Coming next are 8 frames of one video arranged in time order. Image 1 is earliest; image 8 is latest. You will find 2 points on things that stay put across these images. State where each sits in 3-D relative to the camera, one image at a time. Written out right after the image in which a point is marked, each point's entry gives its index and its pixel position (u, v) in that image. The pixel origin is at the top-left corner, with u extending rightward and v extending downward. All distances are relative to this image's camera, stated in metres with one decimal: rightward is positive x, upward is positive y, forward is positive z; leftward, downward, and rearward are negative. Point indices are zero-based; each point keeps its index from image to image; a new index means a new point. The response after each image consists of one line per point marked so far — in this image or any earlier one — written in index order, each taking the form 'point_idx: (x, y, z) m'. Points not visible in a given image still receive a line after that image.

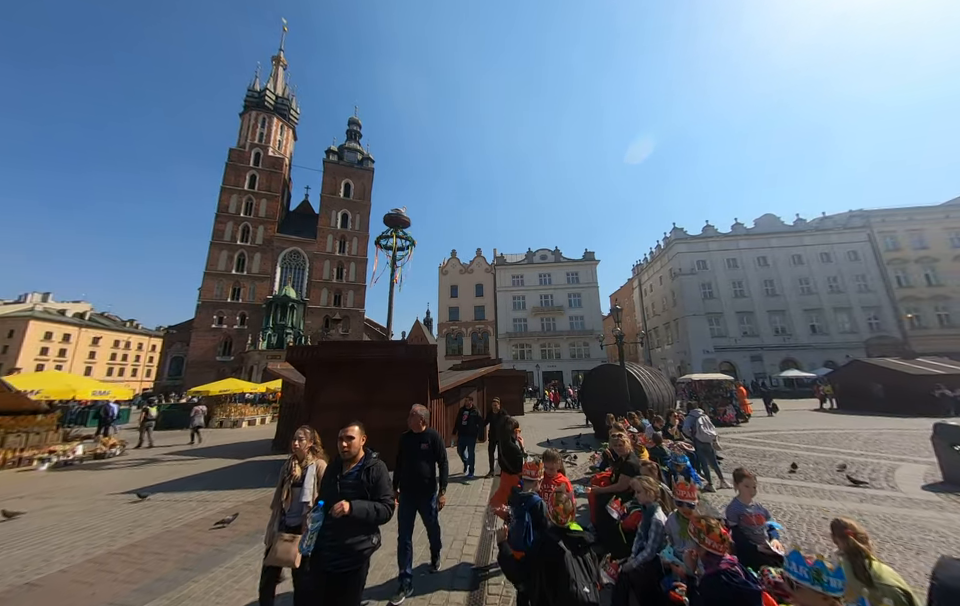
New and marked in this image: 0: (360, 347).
0: (-2.8, -1.1, +8.2) m
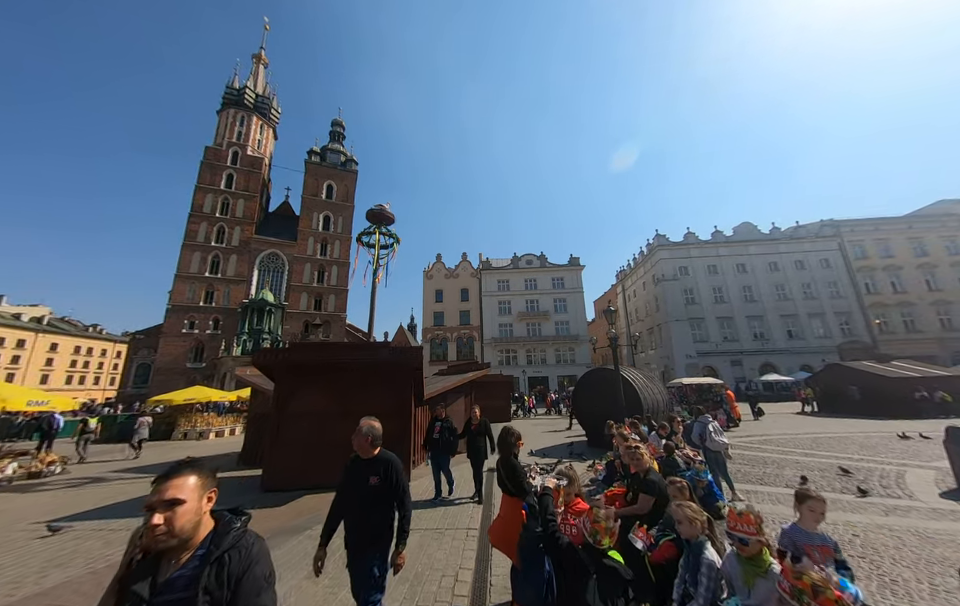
0: (-3.0, -1.0, +7.4) m
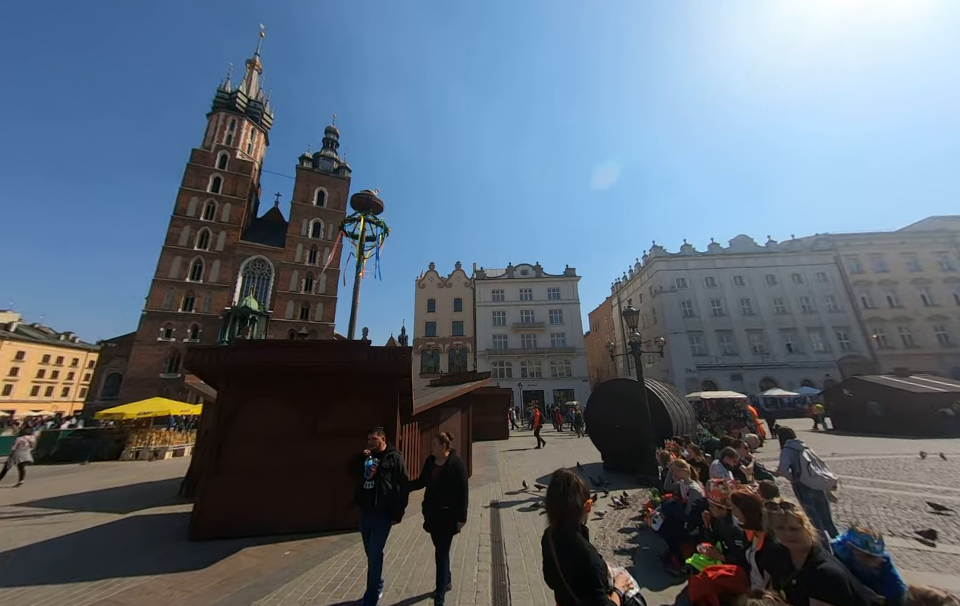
0: (-3.0, -0.8, +5.8) m
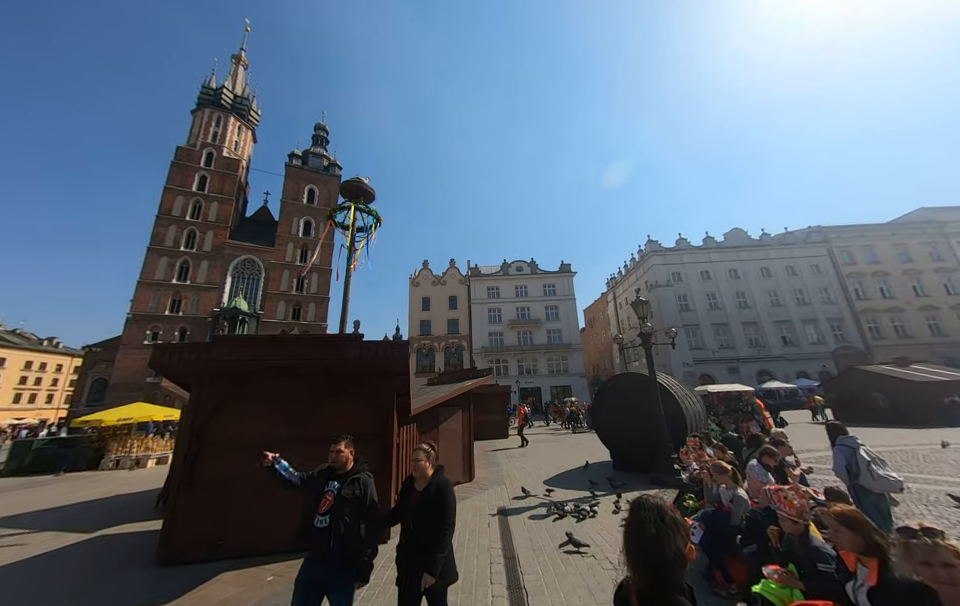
0: (-2.9, -0.6, +5.1) m
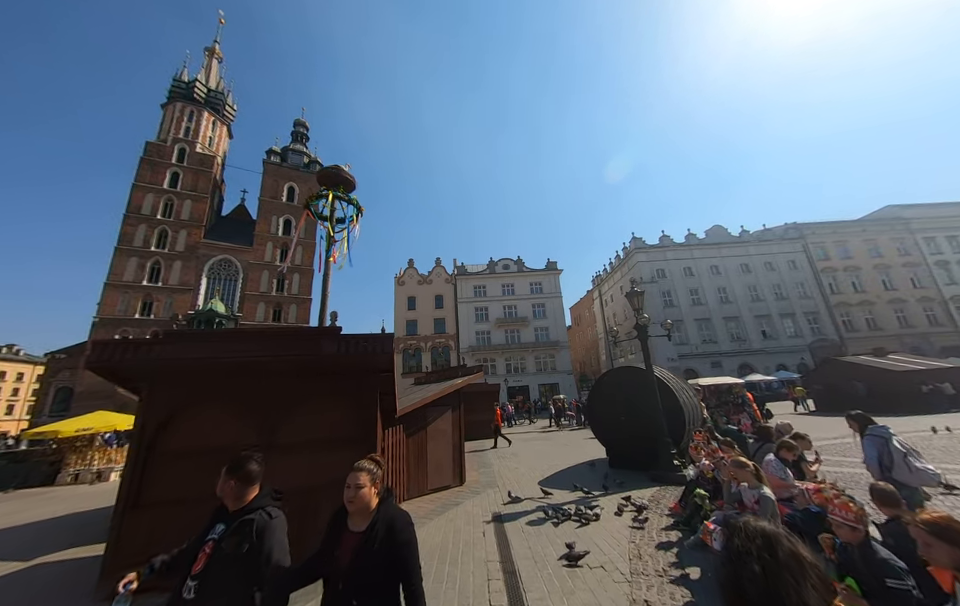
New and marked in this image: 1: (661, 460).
0: (-3.0, -0.5, +4.5) m
1: (+4.0, -3.5, +7.9) m
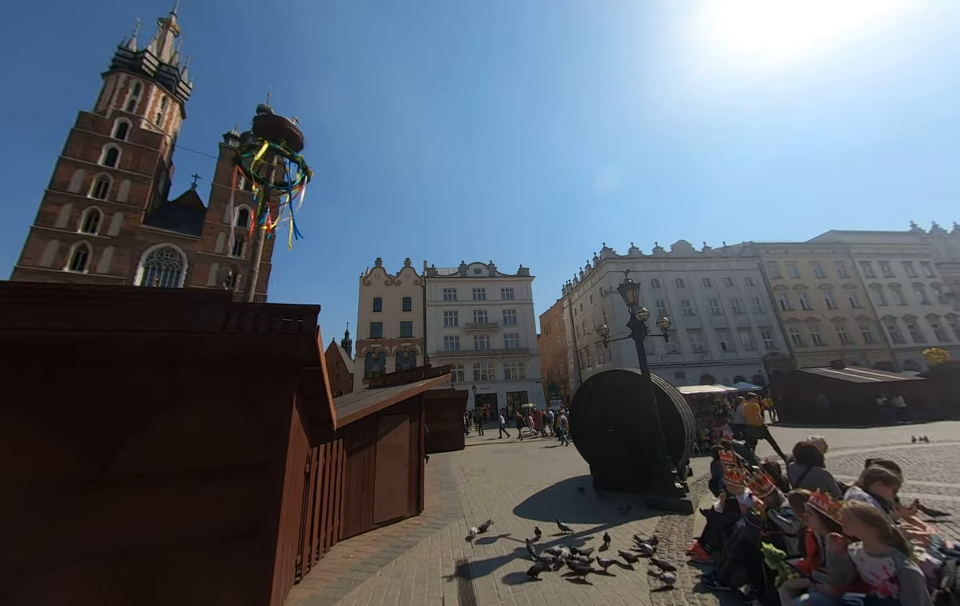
0: (-3.2, -0.1, +2.8) m
1: (+3.3, -3.3, +6.7) m
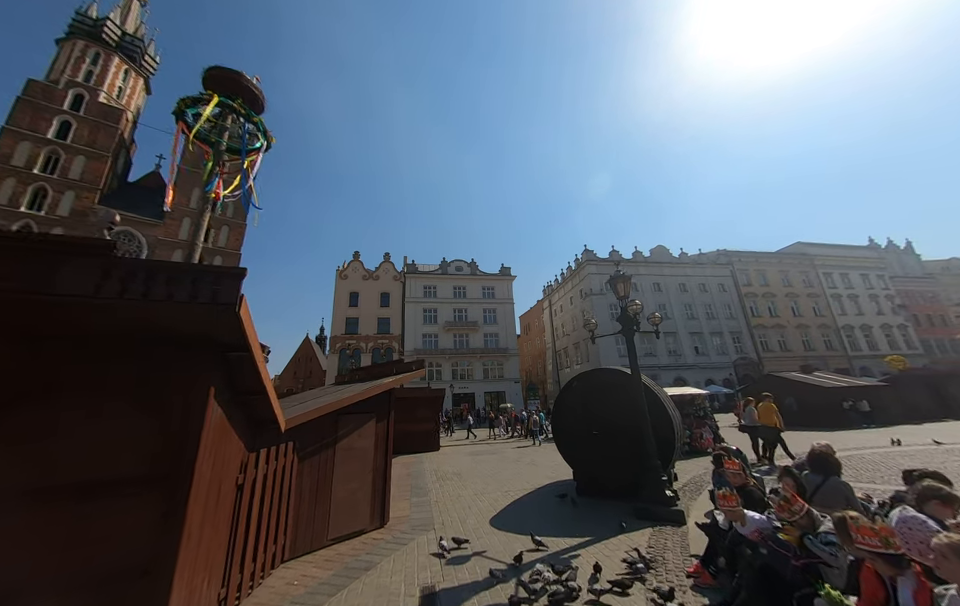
0: (-3.4, +0.3, +1.9) m
1: (+2.9, -3.2, +6.2) m
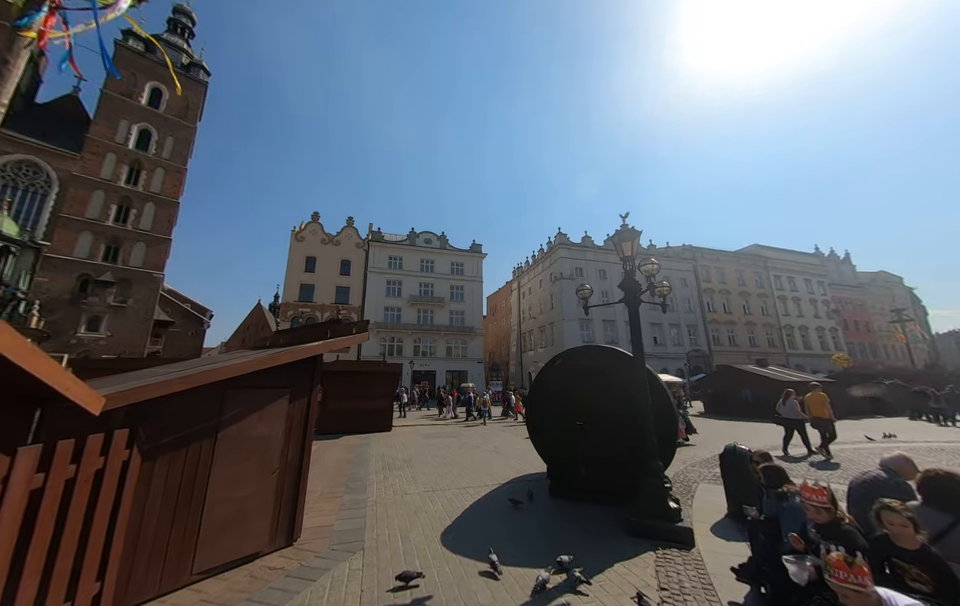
0: (-3.3, +1.0, -0.1) m
1: (+2.2, -2.6, +4.9) m
